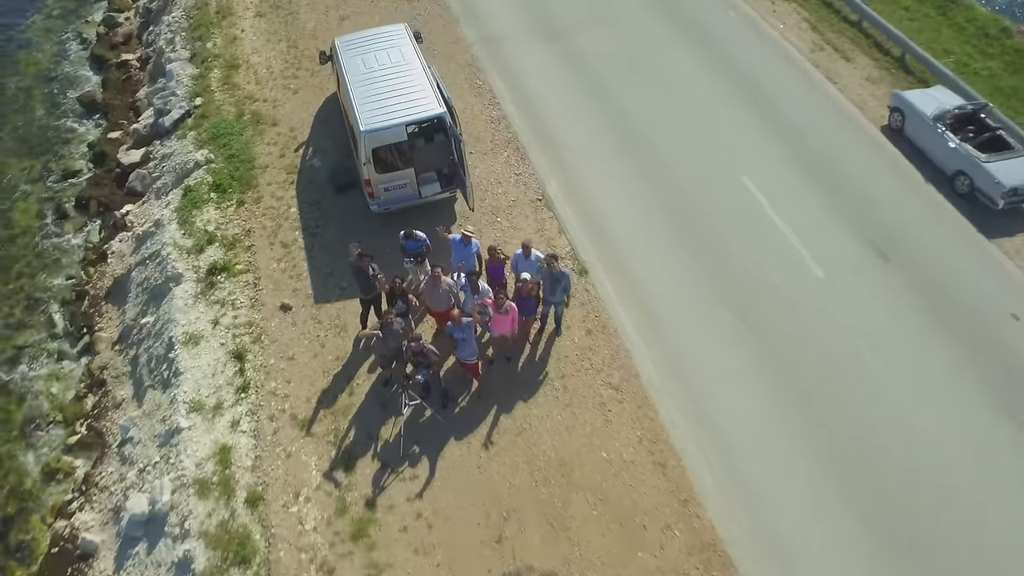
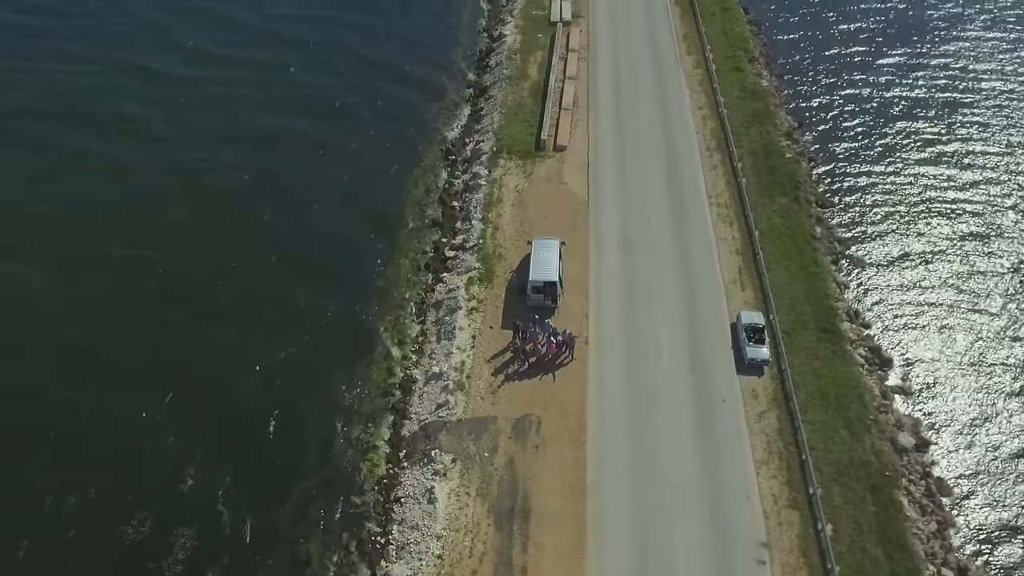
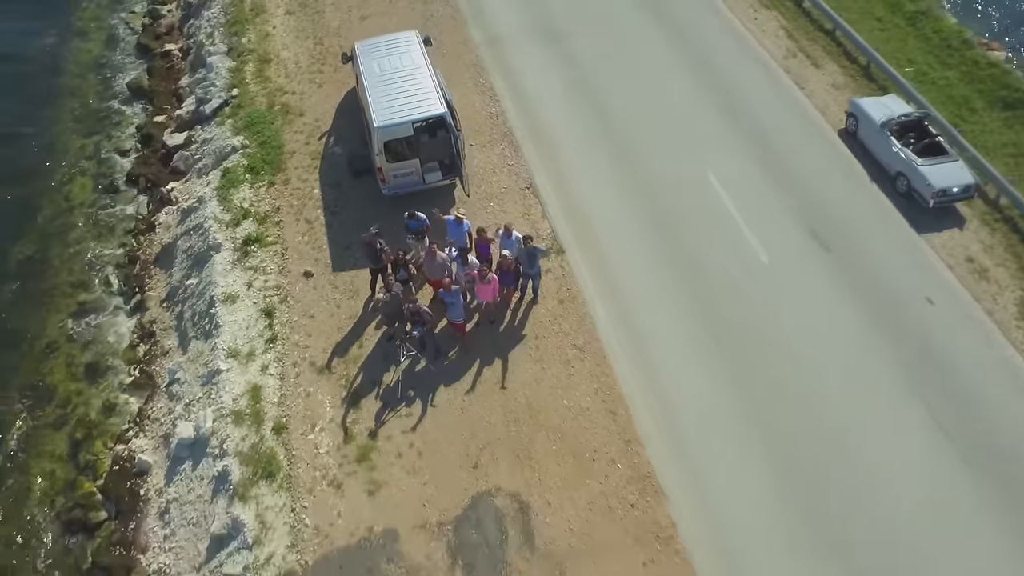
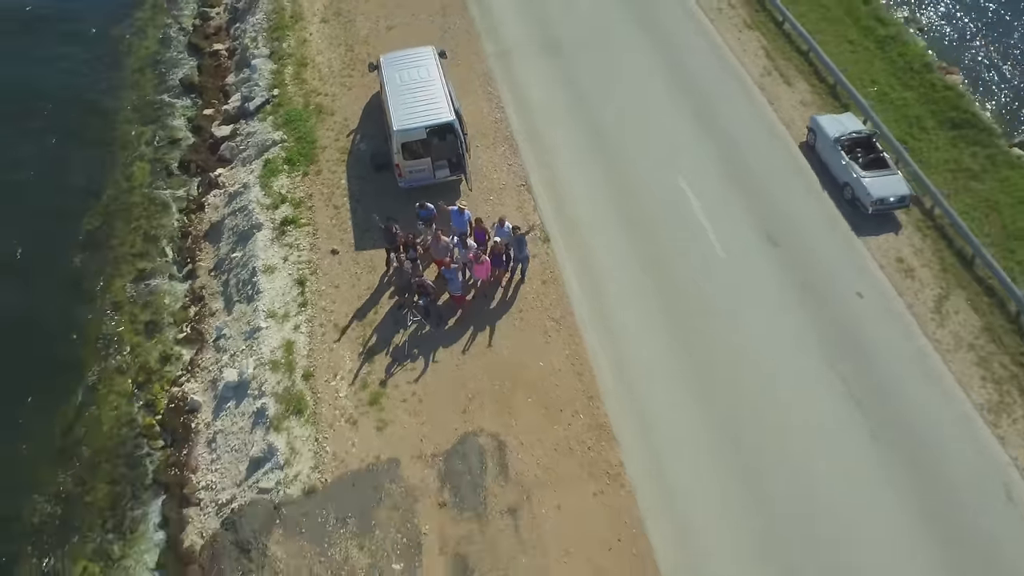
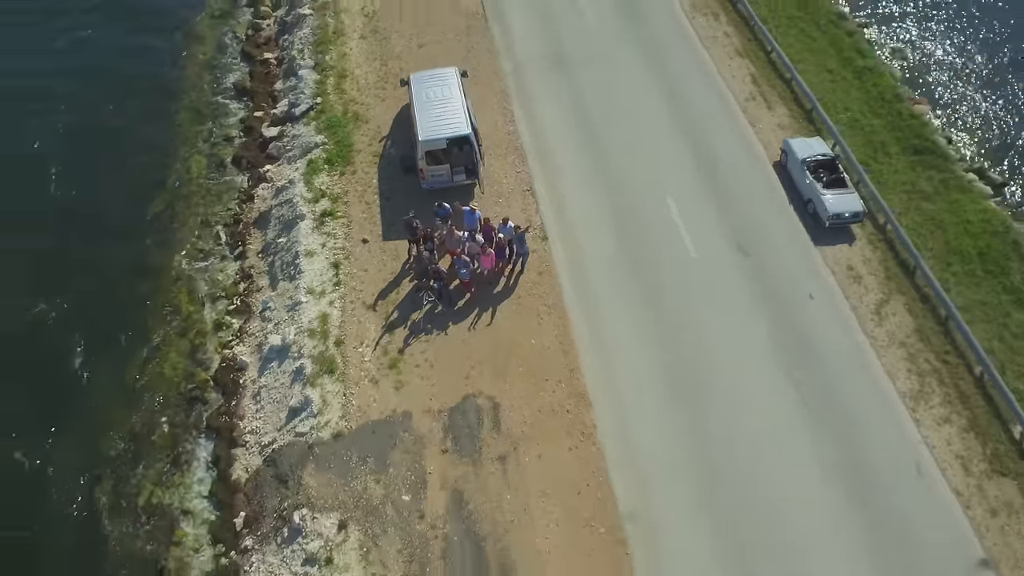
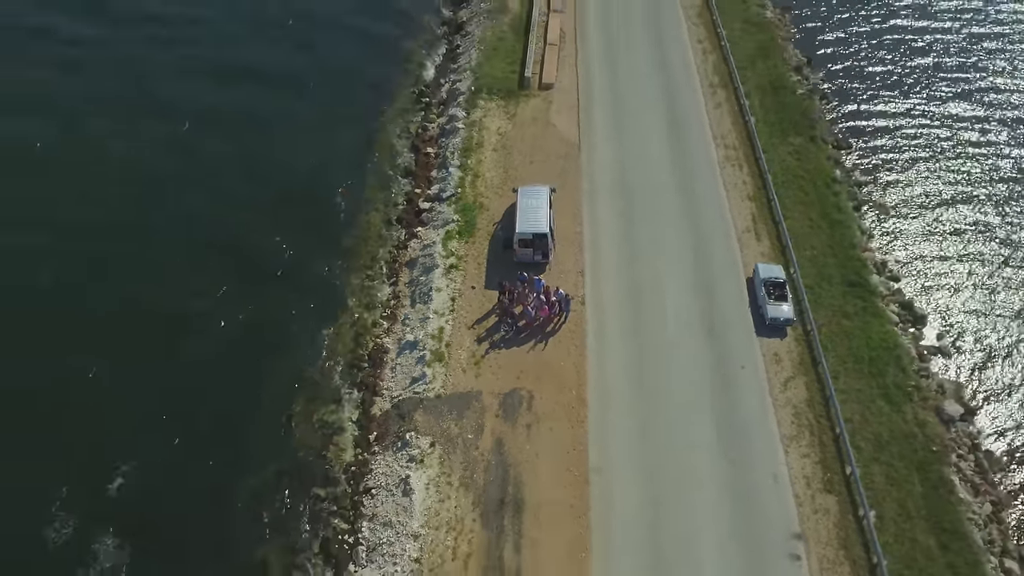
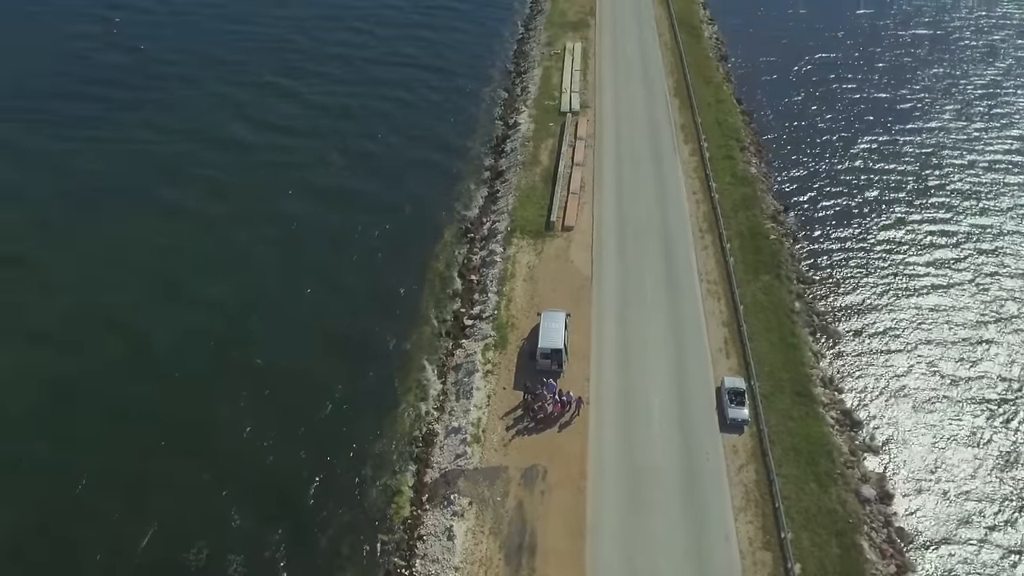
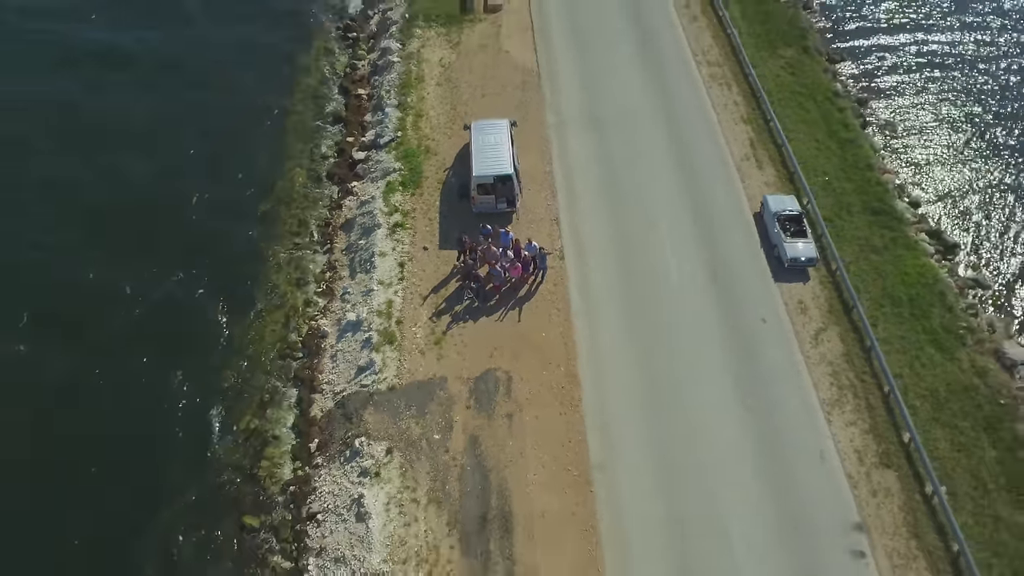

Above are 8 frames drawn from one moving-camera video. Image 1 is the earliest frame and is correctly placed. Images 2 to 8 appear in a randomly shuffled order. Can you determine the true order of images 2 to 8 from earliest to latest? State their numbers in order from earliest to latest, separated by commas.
3, 4, 5, 8, 6, 2, 7
